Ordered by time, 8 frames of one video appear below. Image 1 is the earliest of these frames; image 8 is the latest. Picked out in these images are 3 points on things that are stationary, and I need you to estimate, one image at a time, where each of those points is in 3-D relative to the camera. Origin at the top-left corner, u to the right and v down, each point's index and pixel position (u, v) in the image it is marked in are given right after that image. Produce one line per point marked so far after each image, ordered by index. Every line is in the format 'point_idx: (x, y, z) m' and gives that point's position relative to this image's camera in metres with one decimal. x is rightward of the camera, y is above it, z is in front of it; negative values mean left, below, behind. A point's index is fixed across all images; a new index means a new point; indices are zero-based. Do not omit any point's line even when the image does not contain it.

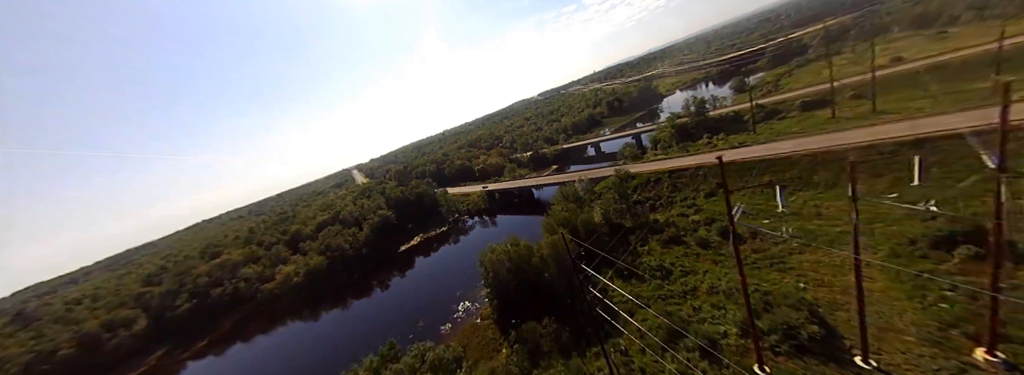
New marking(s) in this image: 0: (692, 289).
0: (+12.3, -6.9, +18.6) m
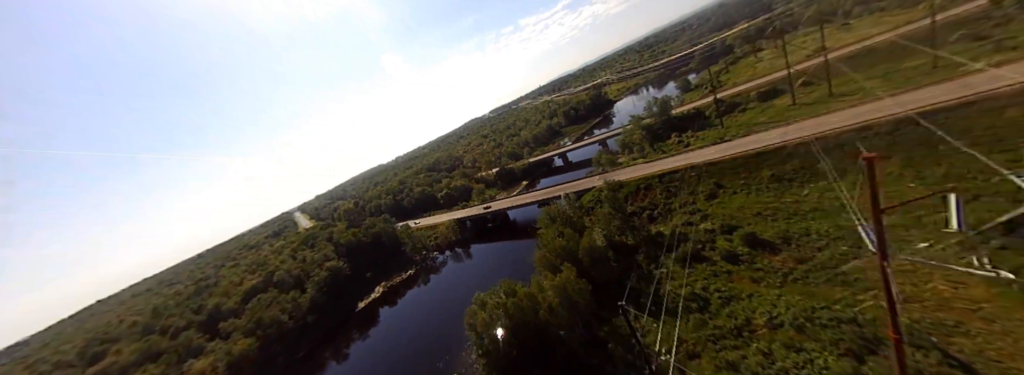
0: (+12.7, -7.4, +14.8) m
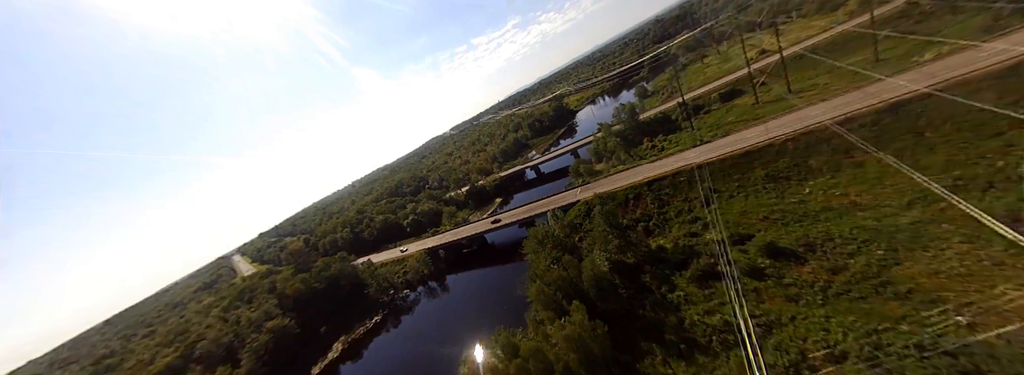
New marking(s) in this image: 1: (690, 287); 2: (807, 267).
0: (+13.1, -7.7, +12.3) m
1: (+11.8, -6.6, +18.1) m
2: (+16.5, -4.4, +15.2) m
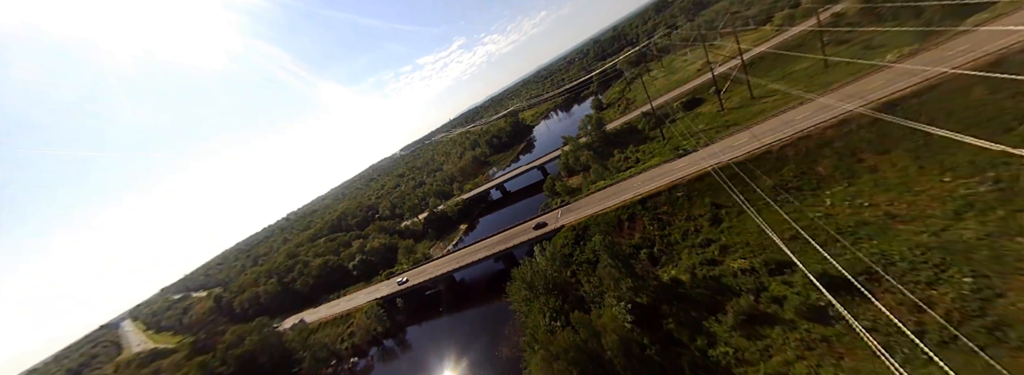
0: (+13.8, -8.4, +8.7) m
1: (+11.6, -7.8, +14.2) m
2: (+16.4, -5.1, +12.2) m
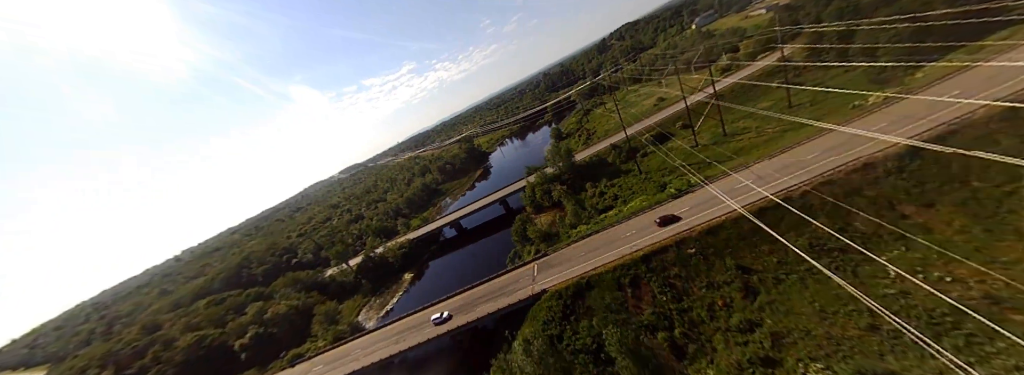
0: (+14.2, -10.8, +3.4) m
1: (+11.1, -10.7, +8.5) m
2: (+16.2, -7.9, +7.6) m
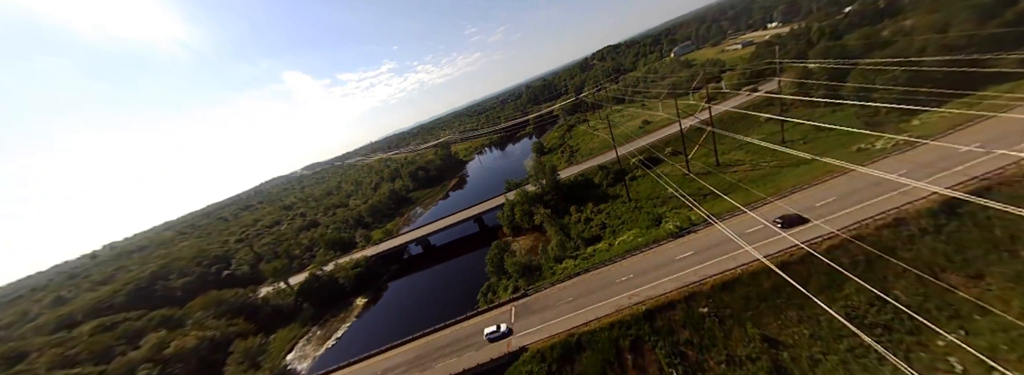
0: (+13.8, -13.1, +0.3) m
1: (+10.2, -12.9, +5.1) m
2: (+15.6, -10.4, +4.8) m
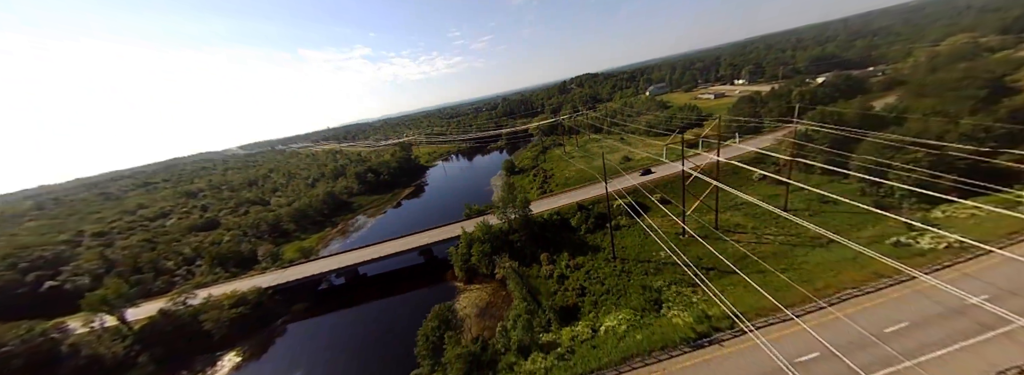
0: (+12.5, -17.3, -5.9) m
1: (+8.4, -16.8, -1.6) m
2: (+14.0, -15.0, -1.1) m
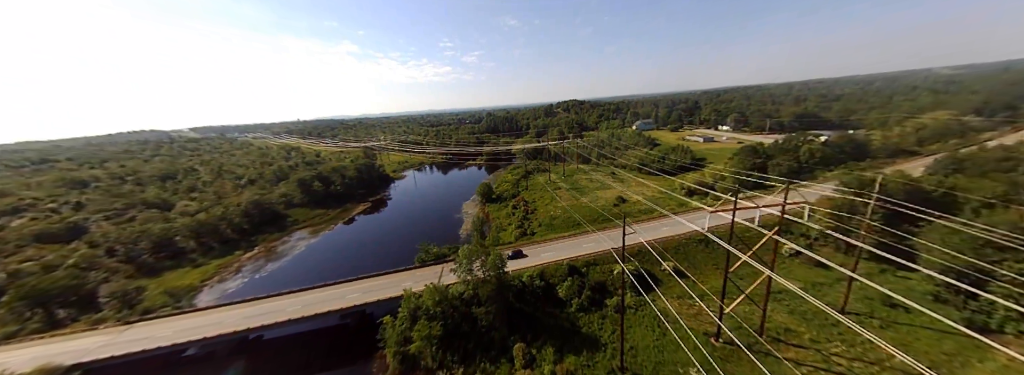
0: (+11.5, -21.0, -14.4) m
1: (+7.1, -20.2, -10.5) m
2: (+12.8, -19.1, -9.4) m
